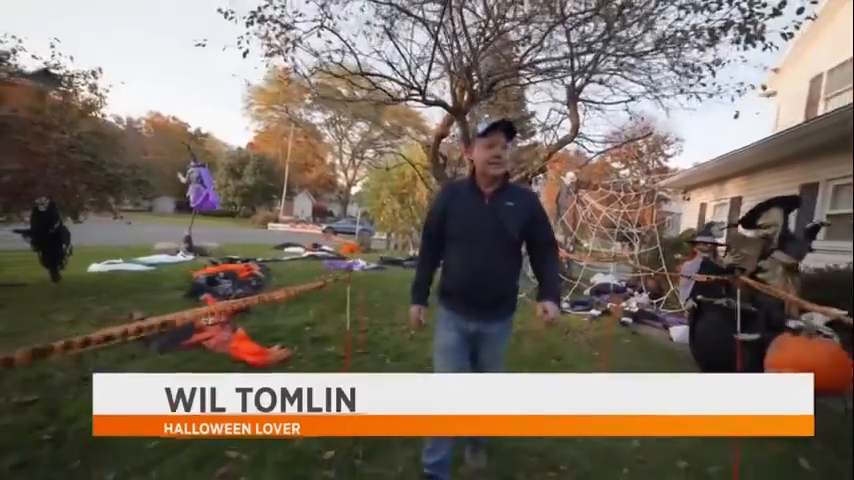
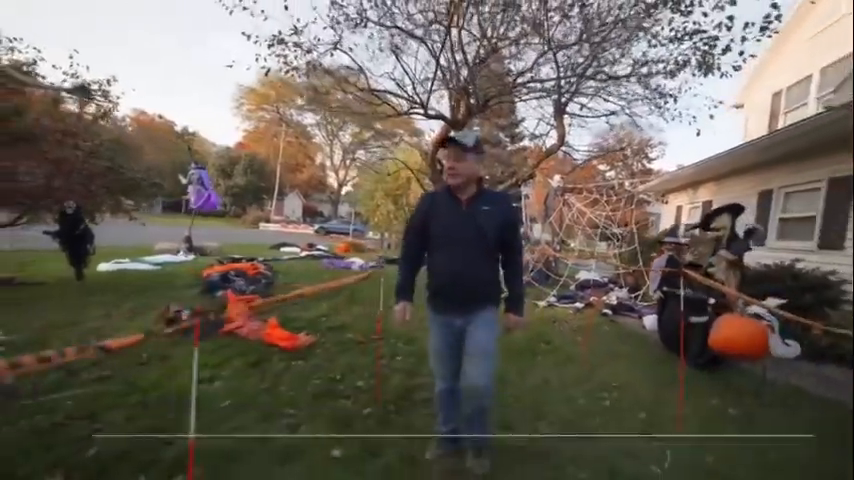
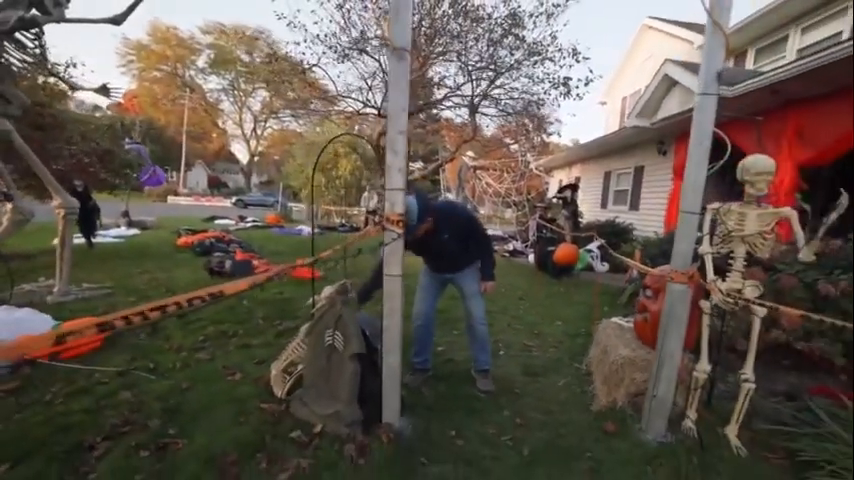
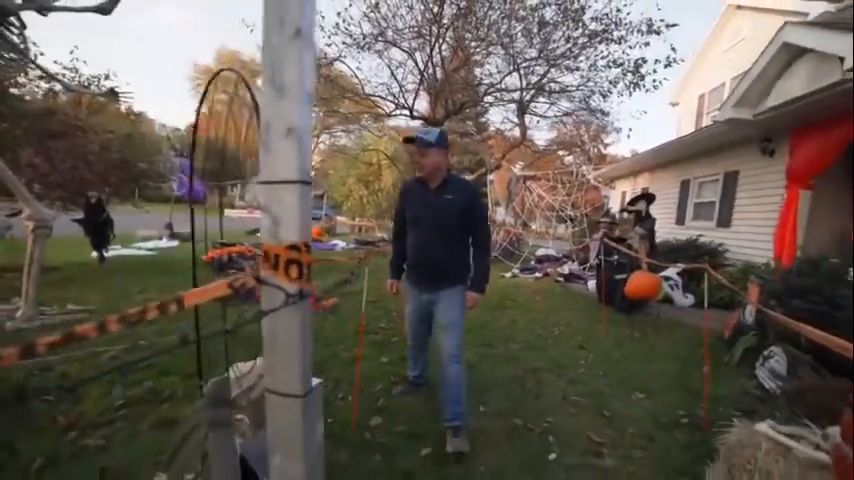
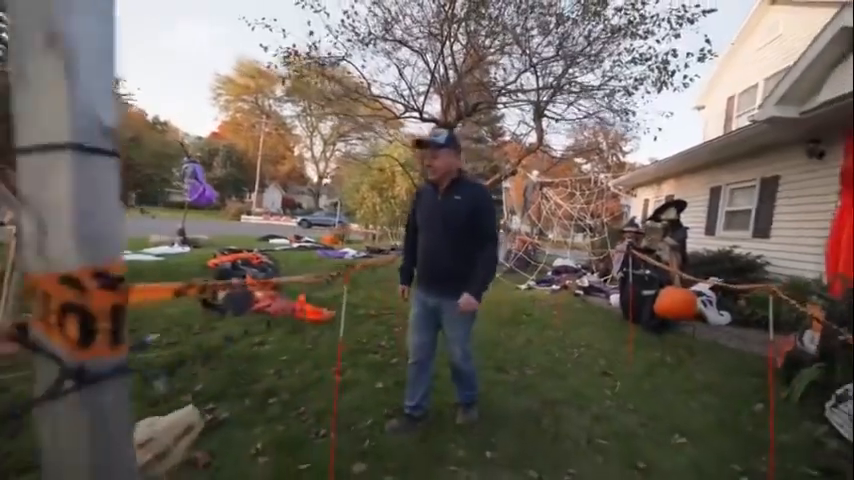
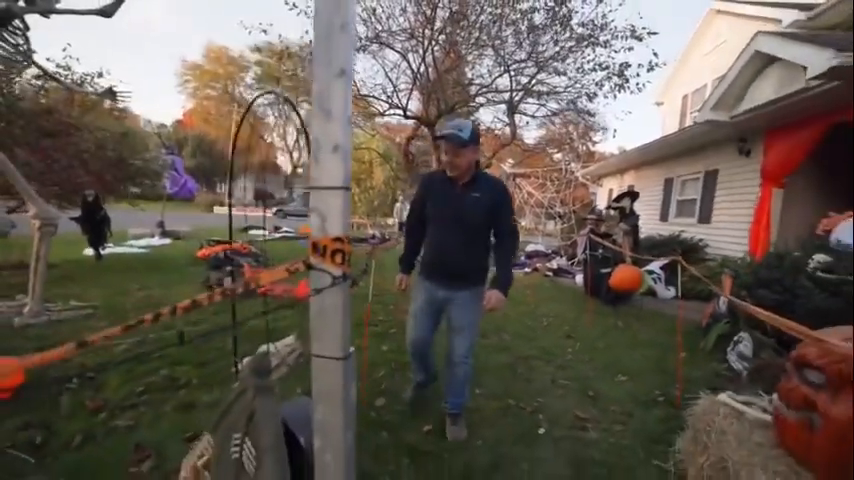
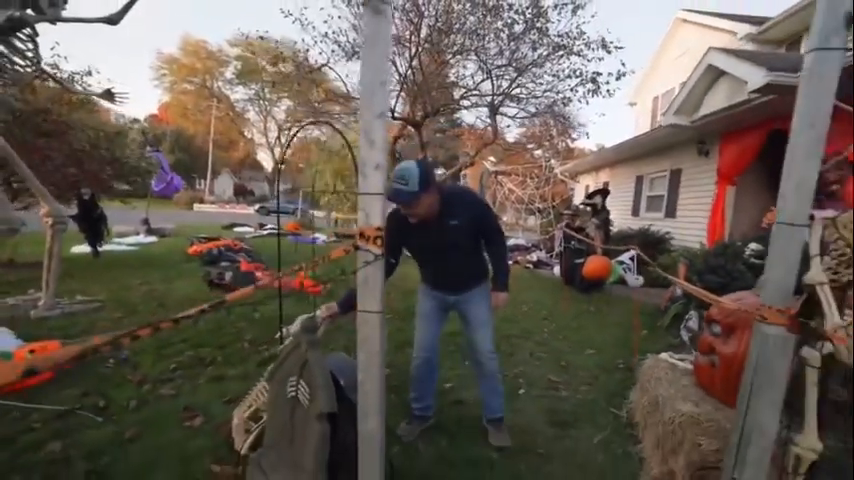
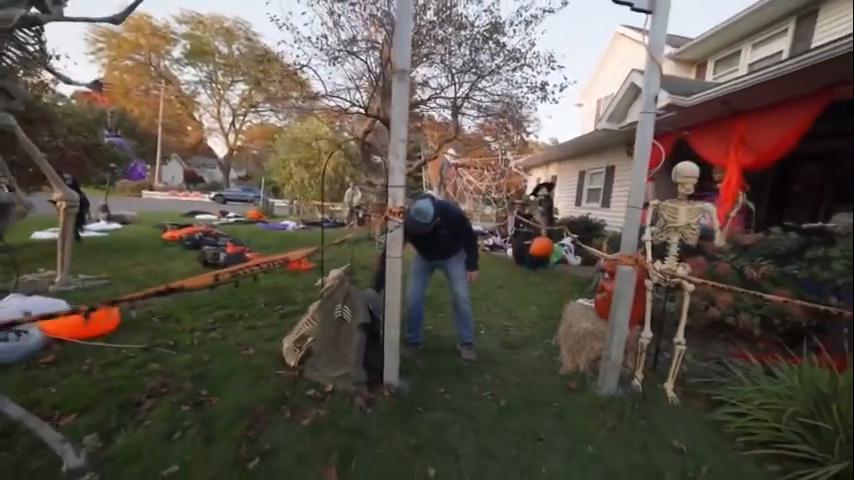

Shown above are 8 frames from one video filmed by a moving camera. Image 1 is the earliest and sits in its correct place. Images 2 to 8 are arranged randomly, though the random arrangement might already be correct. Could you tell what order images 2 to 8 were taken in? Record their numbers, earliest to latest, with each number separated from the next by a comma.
2, 5, 4, 6, 7, 3, 8
